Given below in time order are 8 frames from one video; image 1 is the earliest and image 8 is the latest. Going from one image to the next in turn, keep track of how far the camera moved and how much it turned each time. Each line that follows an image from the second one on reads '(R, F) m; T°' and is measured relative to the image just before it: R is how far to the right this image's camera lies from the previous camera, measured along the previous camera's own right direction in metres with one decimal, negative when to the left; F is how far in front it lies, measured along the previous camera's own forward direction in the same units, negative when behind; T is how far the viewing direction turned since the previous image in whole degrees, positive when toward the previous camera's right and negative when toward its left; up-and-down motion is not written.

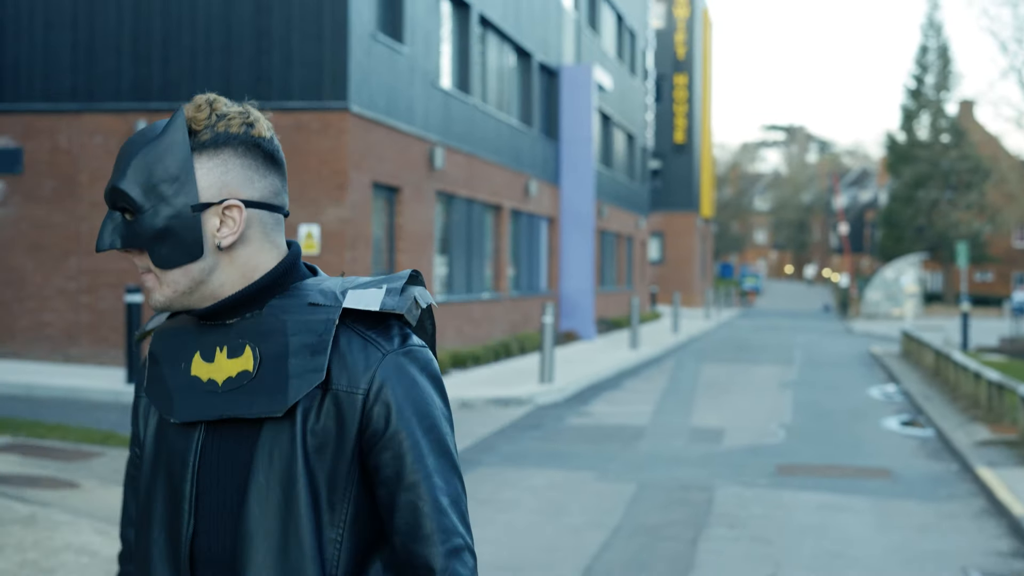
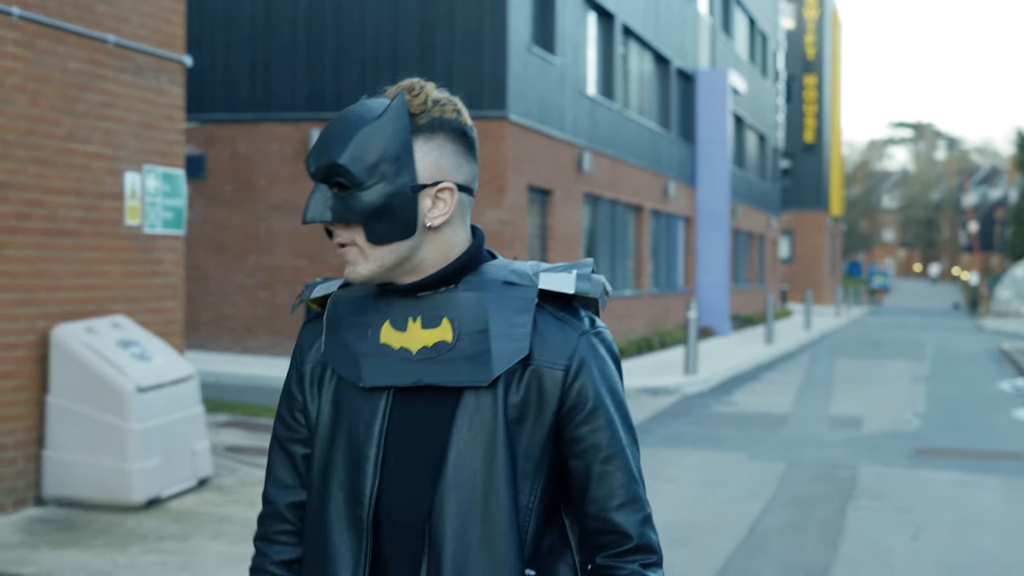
(-0.2, -1.0) m; -4°
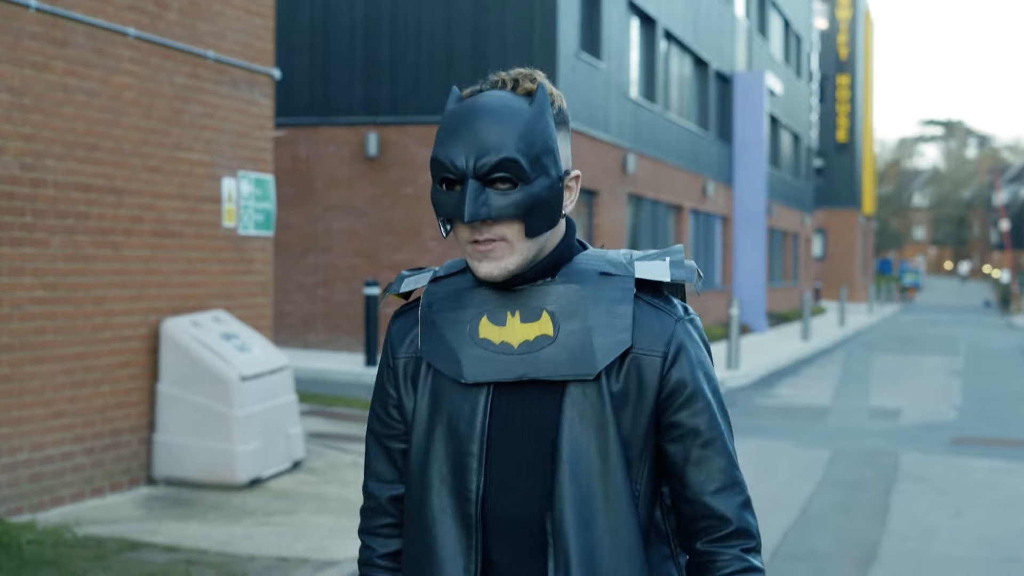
(-0.2, -0.6) m; -1°
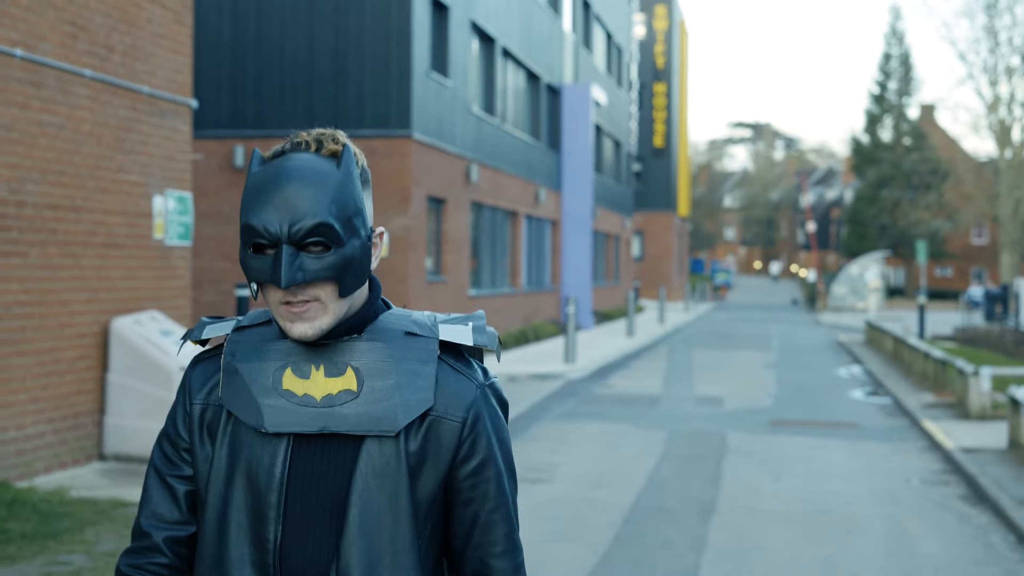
(-0.4, -1.5) m; +6°
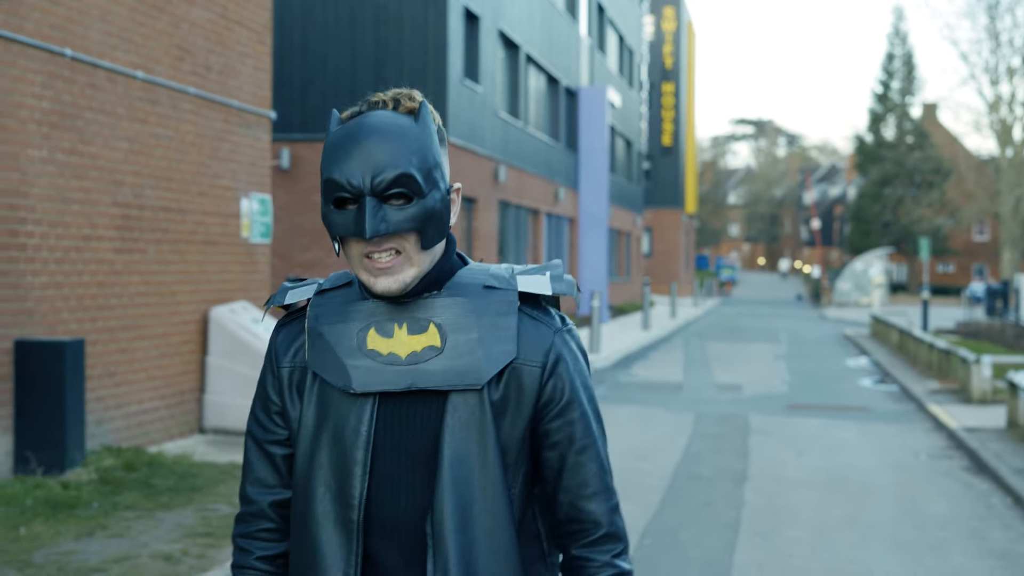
(-0.3, -1.1) m; 0°
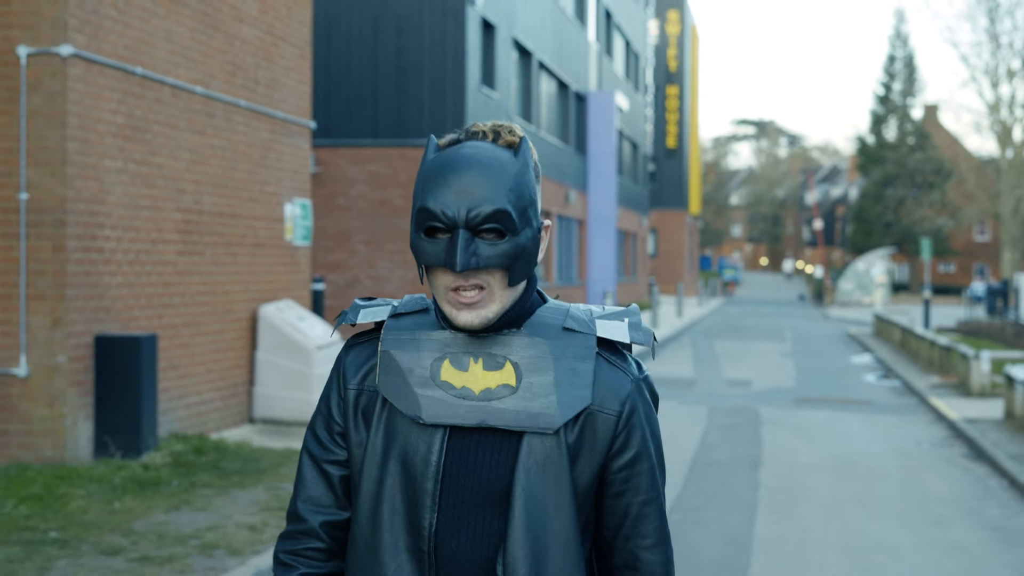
(-0.2, -0.7) m; 0°
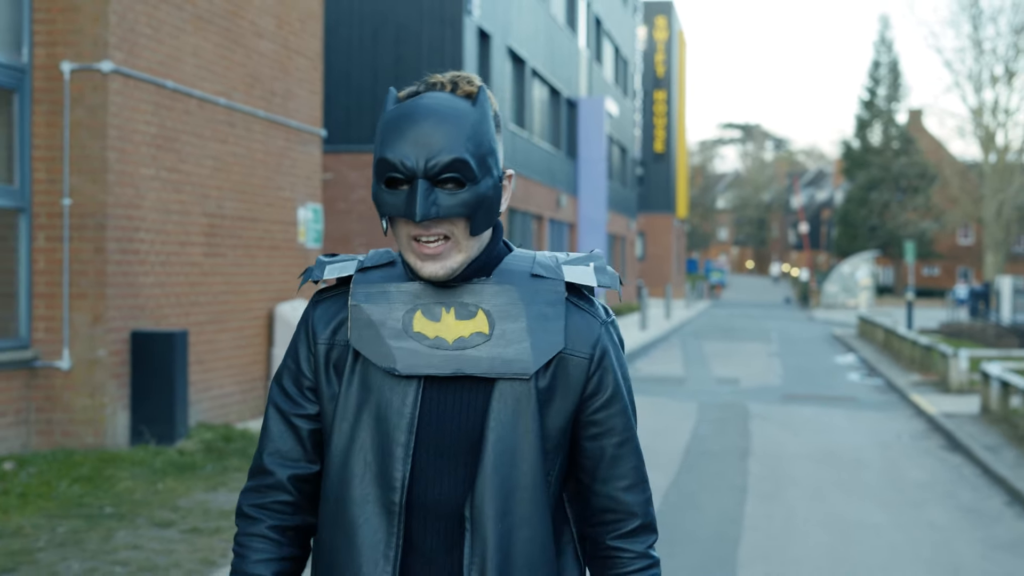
(-0.1, -0.6) m; 0°
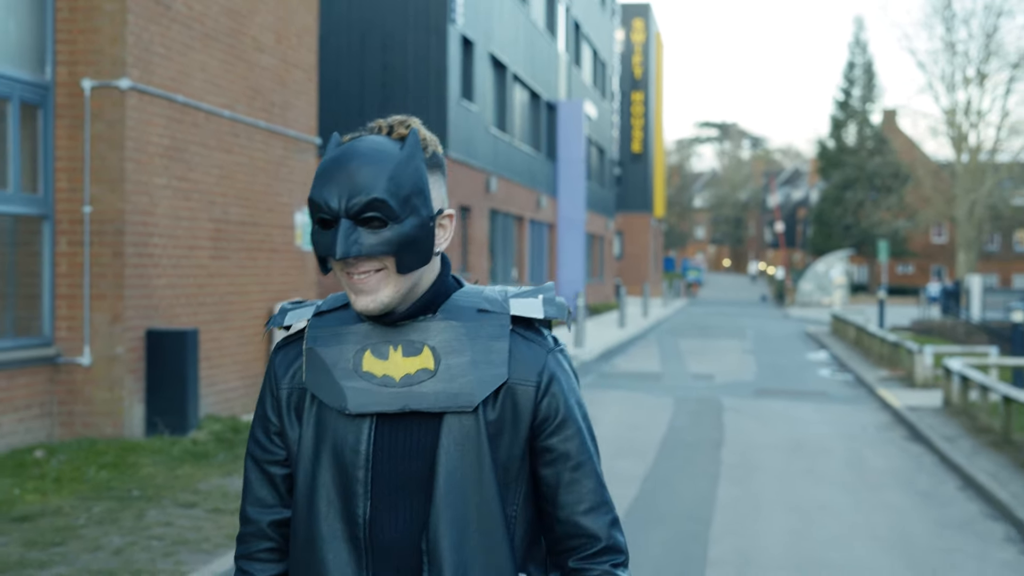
(-0.1, -0.7) m; +1°
